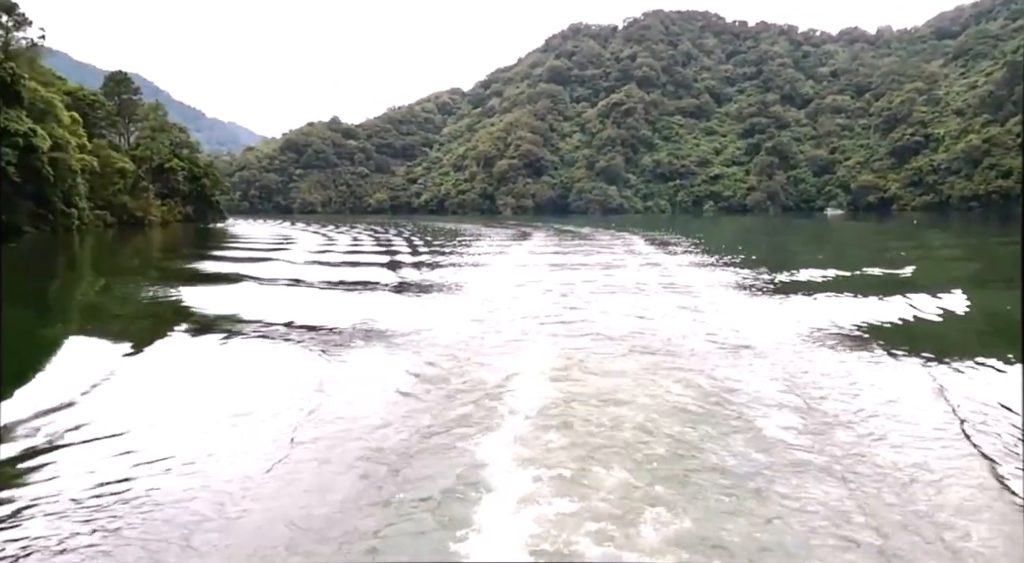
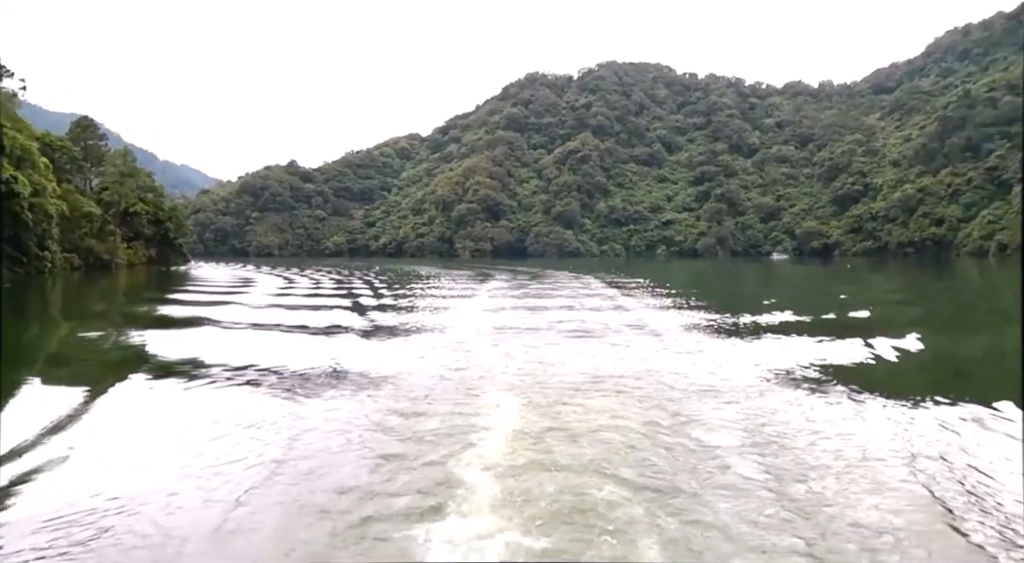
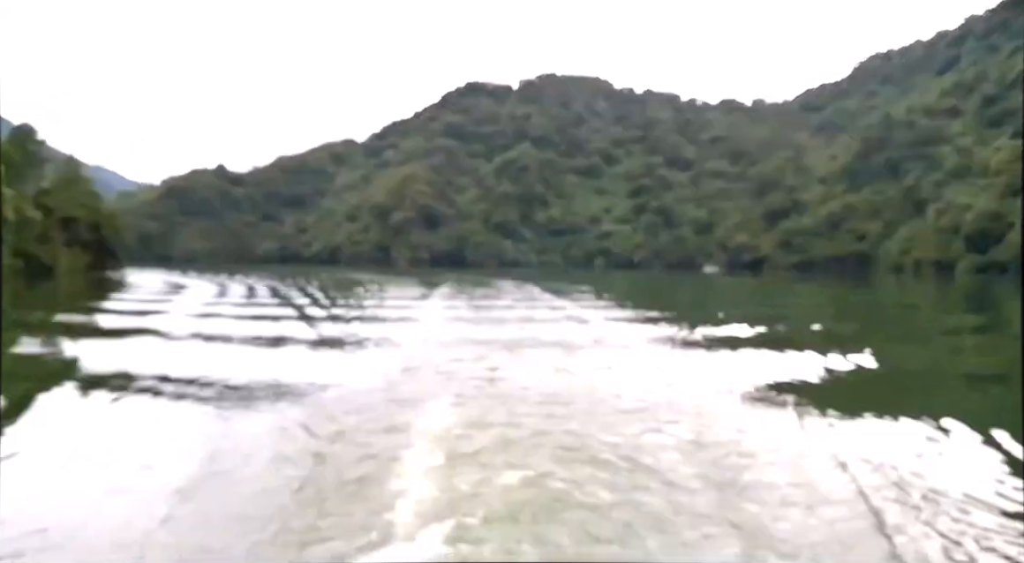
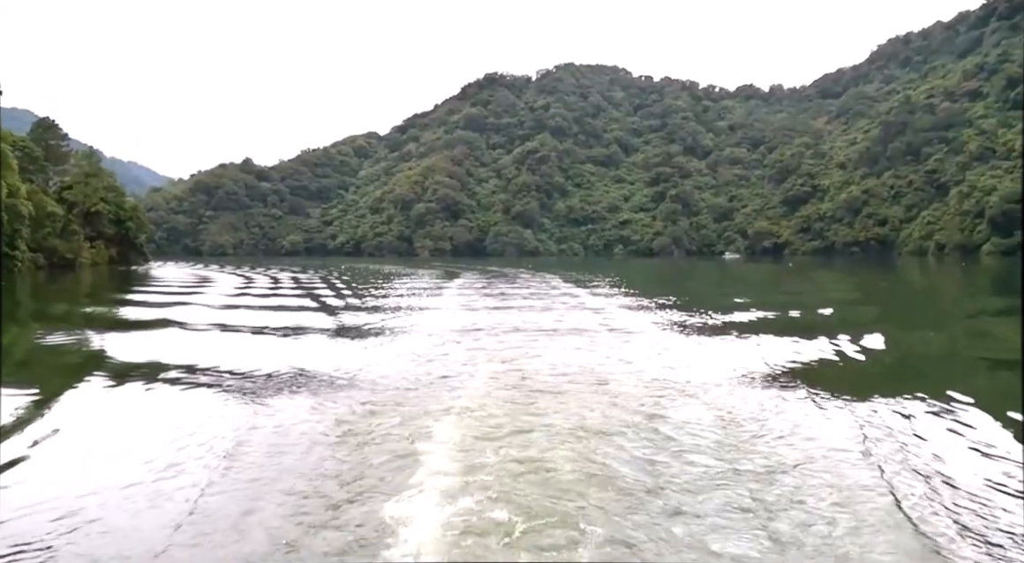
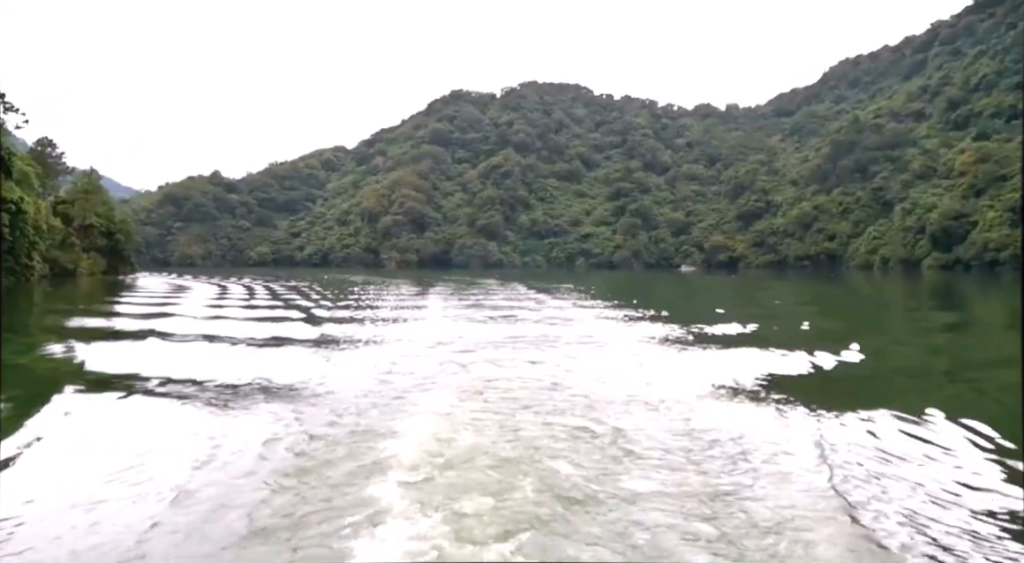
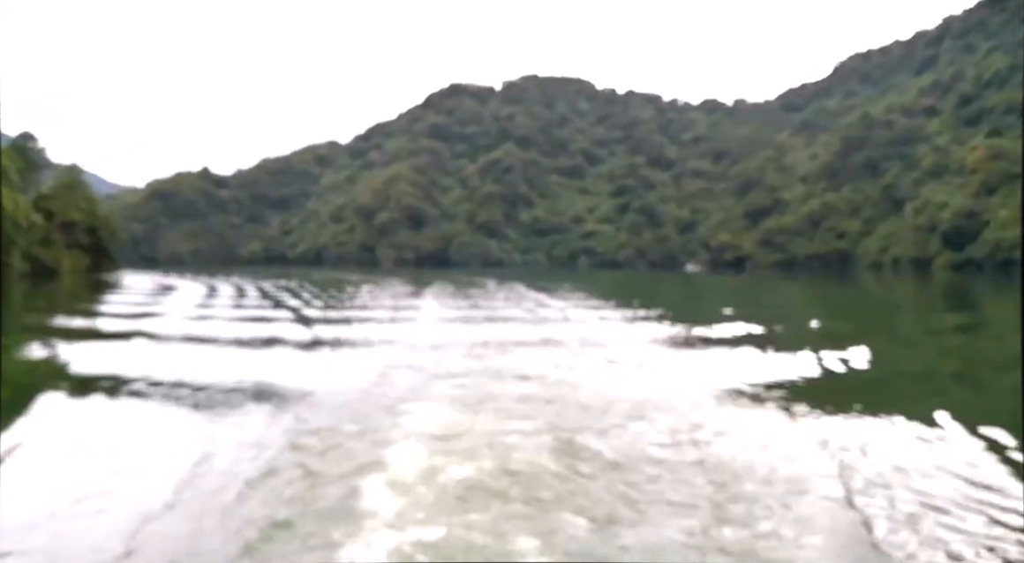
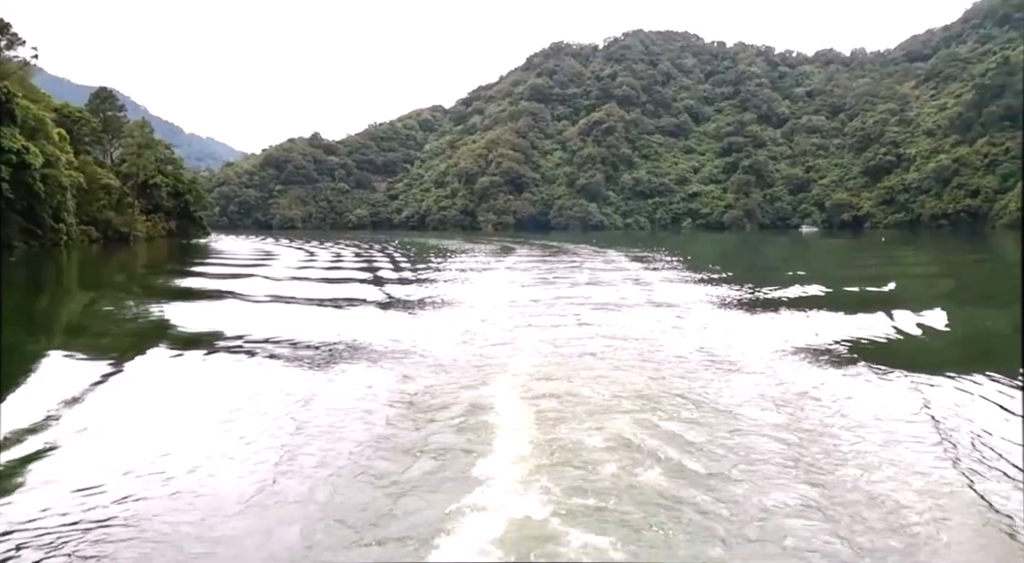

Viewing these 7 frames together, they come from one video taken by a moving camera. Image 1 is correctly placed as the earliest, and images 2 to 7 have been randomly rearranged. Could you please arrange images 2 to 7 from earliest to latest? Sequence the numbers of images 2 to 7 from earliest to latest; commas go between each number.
7, 2, 4, 3, 6, 5
